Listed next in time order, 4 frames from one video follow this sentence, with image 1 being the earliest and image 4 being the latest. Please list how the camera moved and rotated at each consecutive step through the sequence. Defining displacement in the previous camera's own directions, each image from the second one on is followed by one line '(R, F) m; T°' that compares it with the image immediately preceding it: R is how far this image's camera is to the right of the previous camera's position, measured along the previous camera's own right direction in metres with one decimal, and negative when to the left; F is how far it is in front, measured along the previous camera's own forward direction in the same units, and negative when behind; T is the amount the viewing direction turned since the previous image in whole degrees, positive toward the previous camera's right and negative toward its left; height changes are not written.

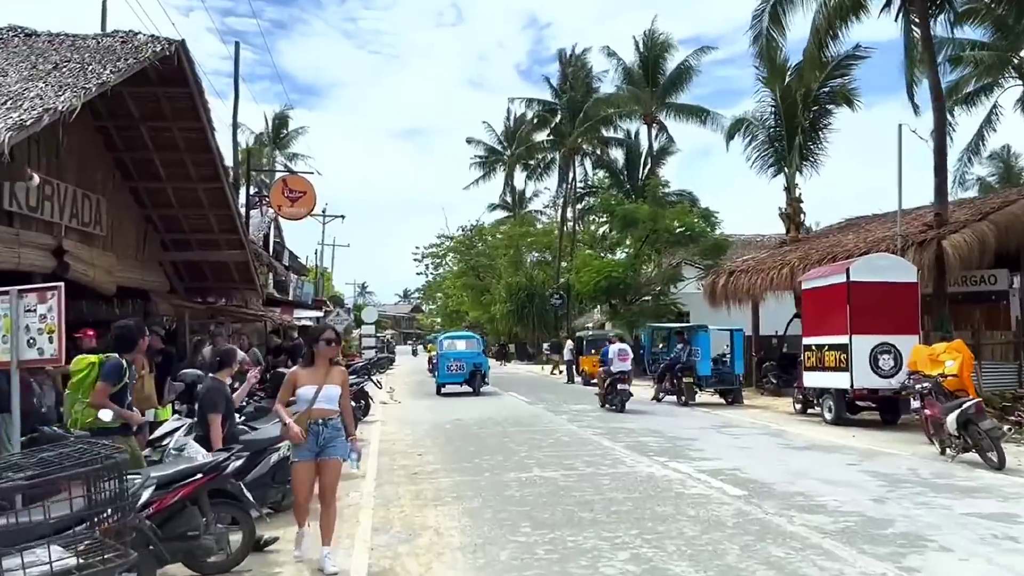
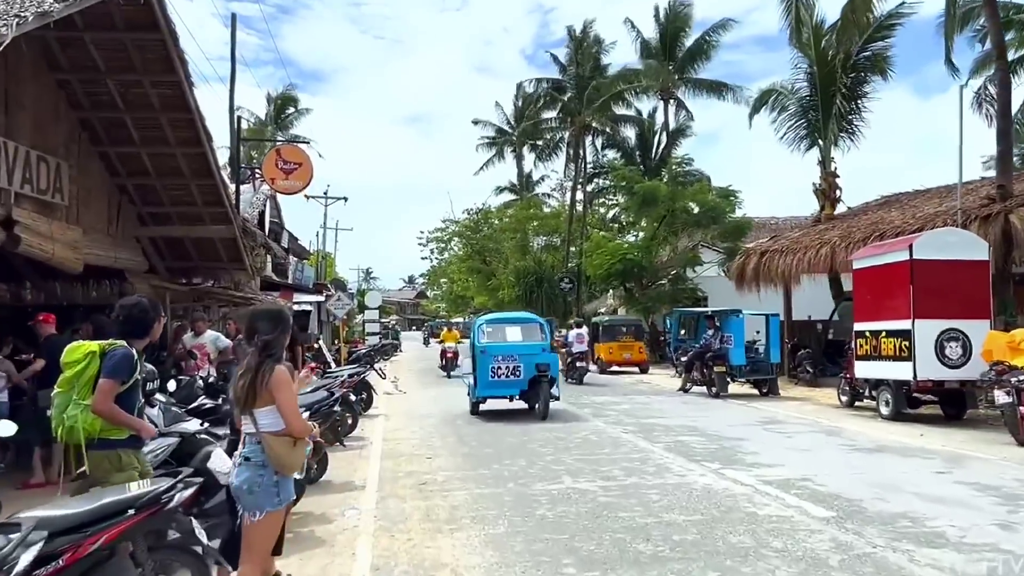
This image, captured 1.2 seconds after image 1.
(-0.2, +1.5) m; 0°
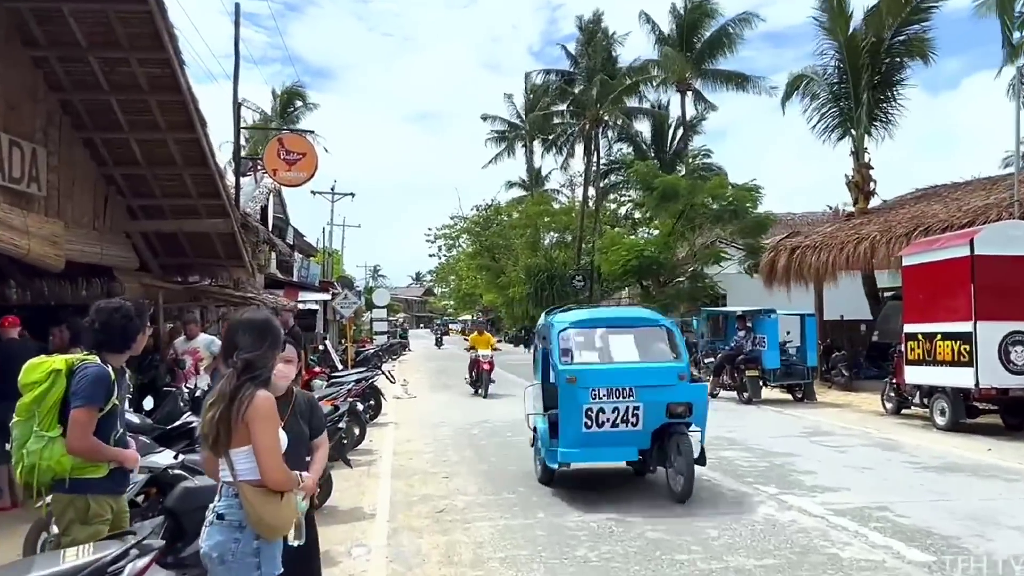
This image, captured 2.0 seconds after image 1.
(-0.2, +1.0) m; 0°
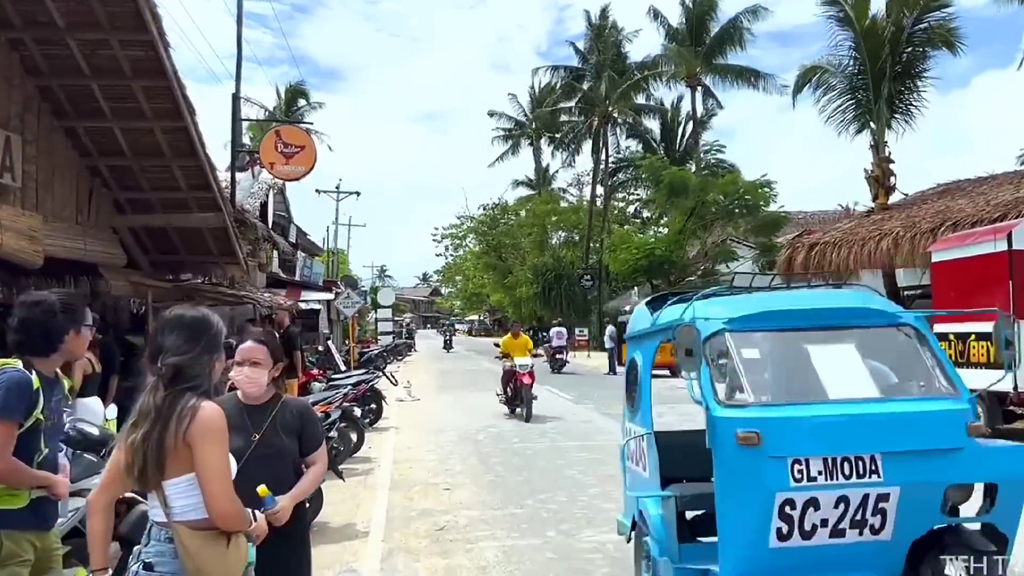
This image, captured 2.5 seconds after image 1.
(0.0, +0.6) m; 0°
